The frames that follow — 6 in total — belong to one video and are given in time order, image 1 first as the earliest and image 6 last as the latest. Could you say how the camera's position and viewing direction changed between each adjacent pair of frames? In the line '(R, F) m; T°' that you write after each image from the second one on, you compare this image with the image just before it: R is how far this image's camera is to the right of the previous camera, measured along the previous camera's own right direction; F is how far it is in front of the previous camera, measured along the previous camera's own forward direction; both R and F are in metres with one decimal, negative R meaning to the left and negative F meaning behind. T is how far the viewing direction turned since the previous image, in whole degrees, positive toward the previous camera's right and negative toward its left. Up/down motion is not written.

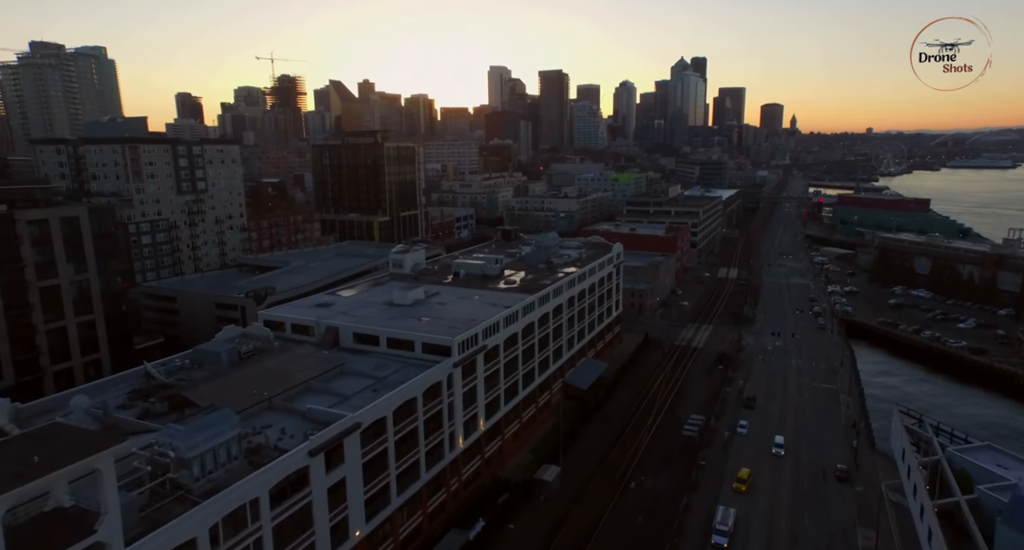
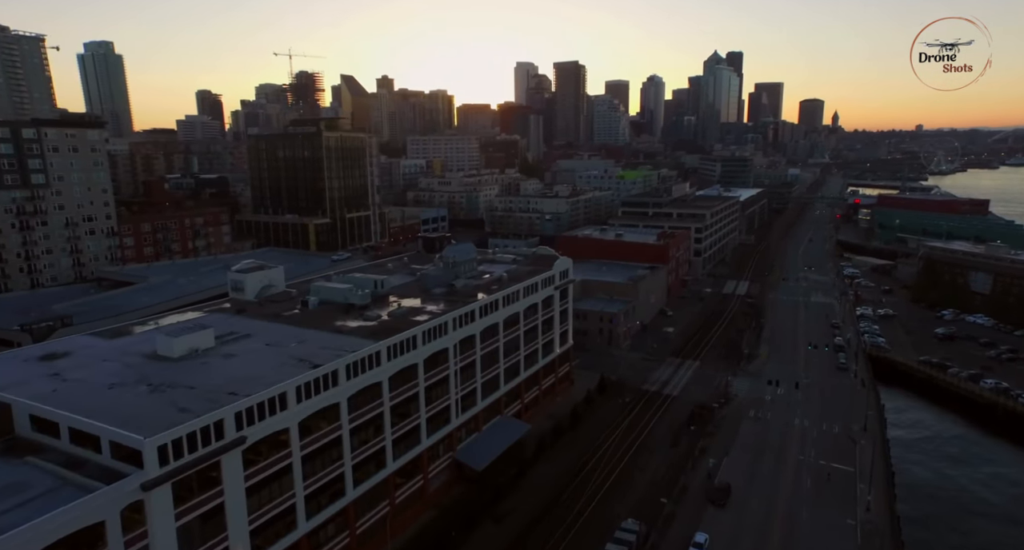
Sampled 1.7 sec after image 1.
(+9.1, +15.1) m; -3°
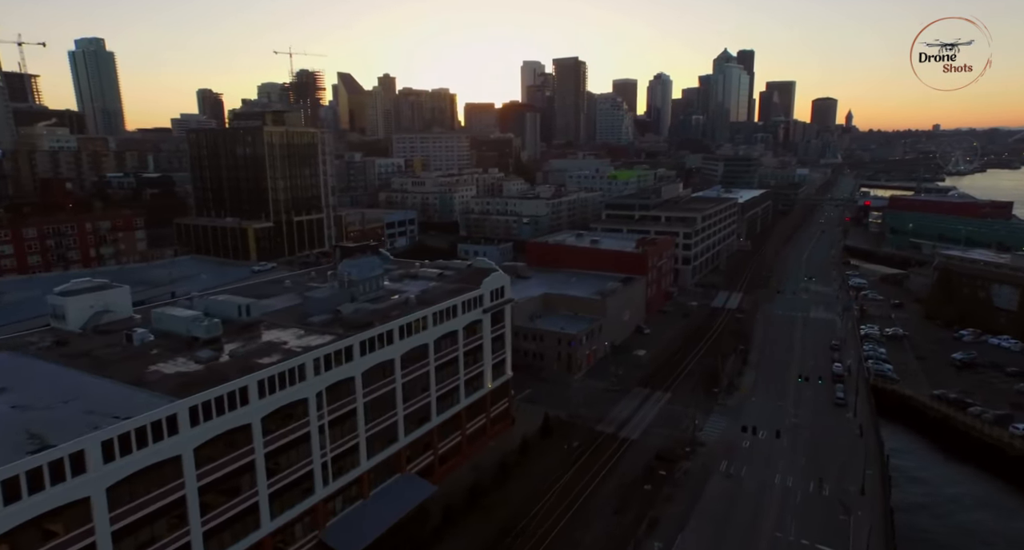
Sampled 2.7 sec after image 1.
(+5.5, +8.3) m; -1°
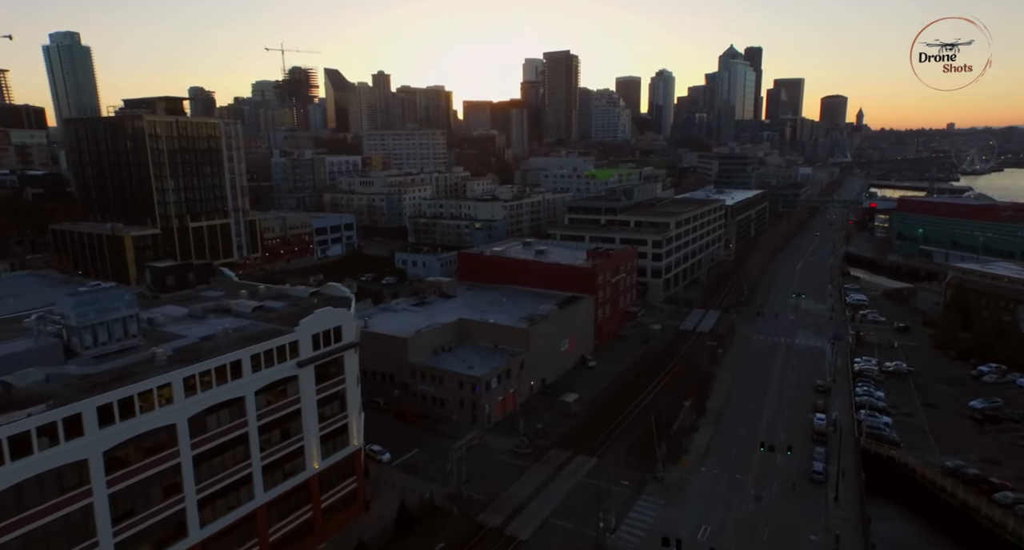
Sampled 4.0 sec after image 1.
(+7.7, +11.5) m; -1°
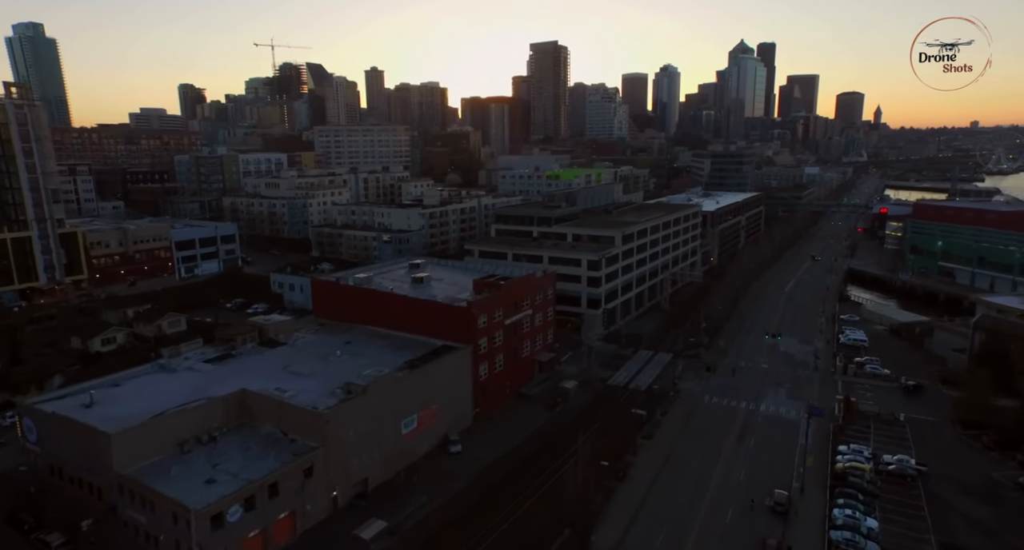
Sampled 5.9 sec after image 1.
(+10.5, +16.2) m; -1°
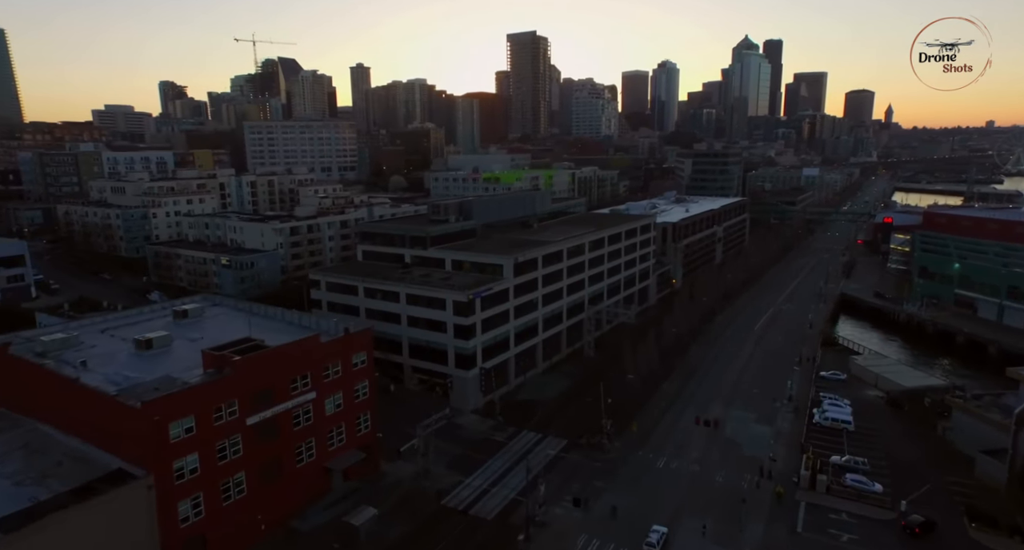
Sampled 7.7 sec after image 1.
(+10.8, +16.8) m; -1°
